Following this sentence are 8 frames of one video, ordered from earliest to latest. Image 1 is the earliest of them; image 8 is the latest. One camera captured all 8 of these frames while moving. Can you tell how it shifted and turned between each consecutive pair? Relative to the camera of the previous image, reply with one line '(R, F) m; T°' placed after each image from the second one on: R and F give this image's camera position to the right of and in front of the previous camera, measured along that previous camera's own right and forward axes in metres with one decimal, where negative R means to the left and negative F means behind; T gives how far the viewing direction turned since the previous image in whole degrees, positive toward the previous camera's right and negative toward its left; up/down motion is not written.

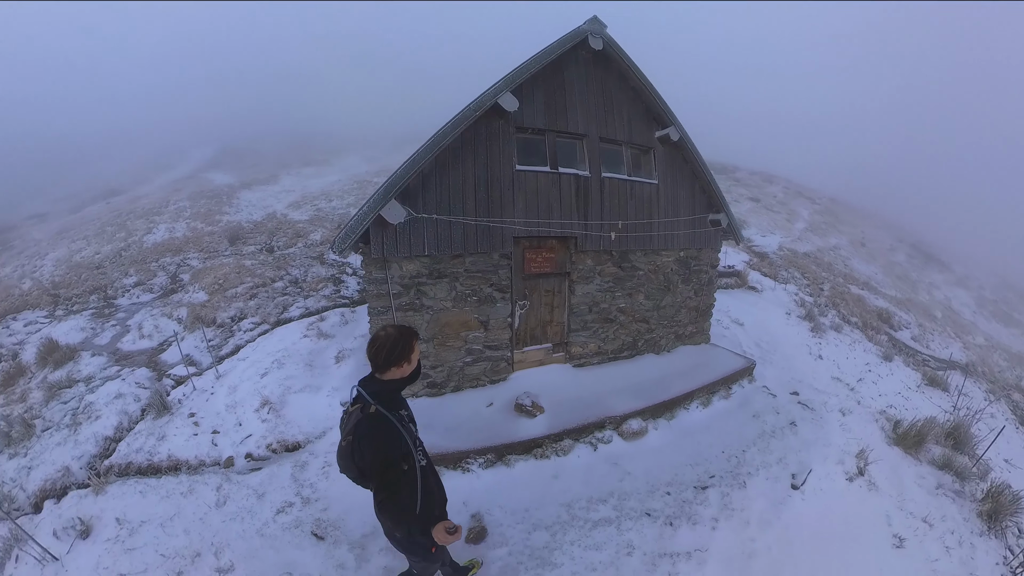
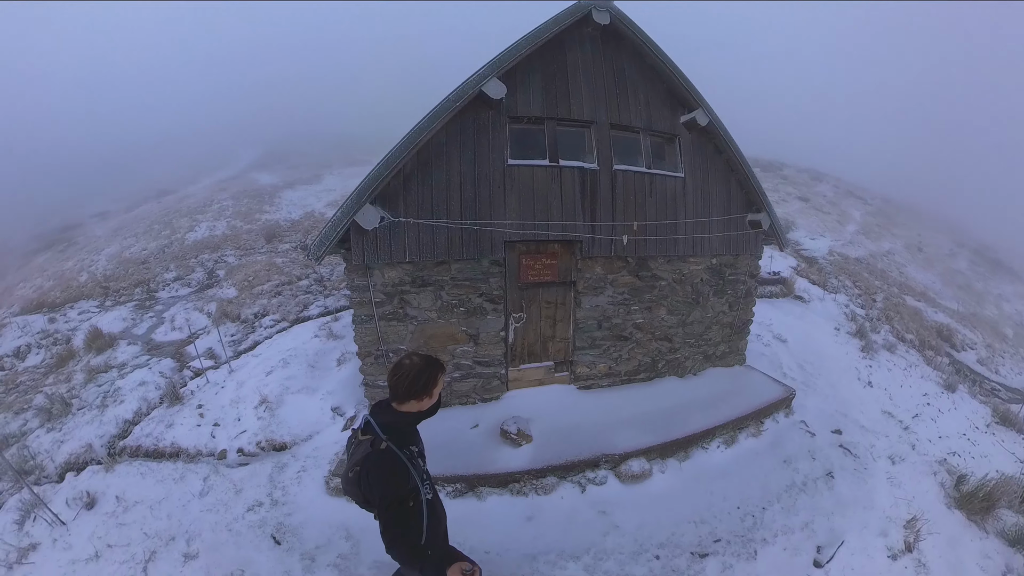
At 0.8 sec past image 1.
(+0.5, +0.6) m; -4°
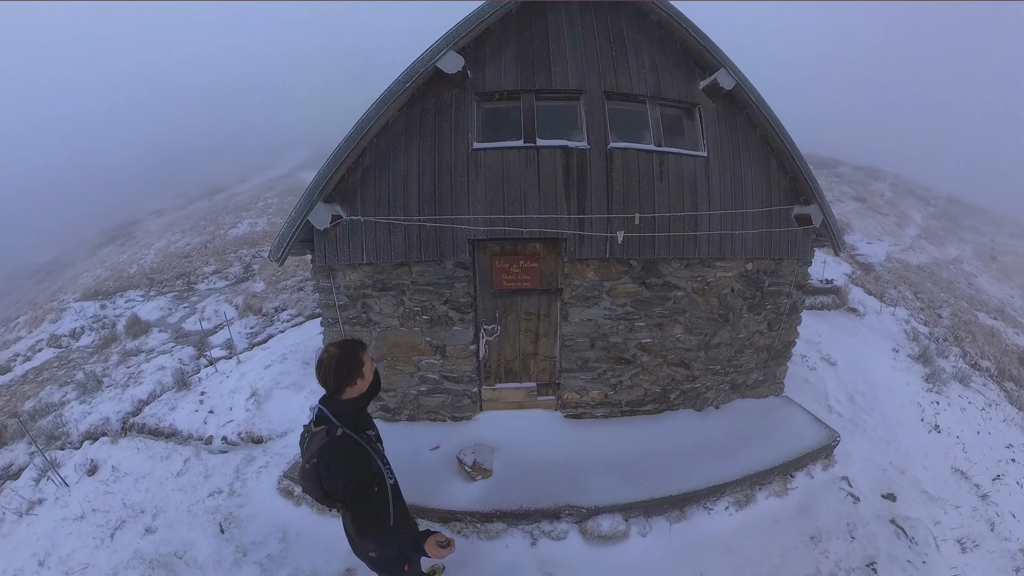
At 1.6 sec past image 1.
(+0.6, +0.8) m; -5°
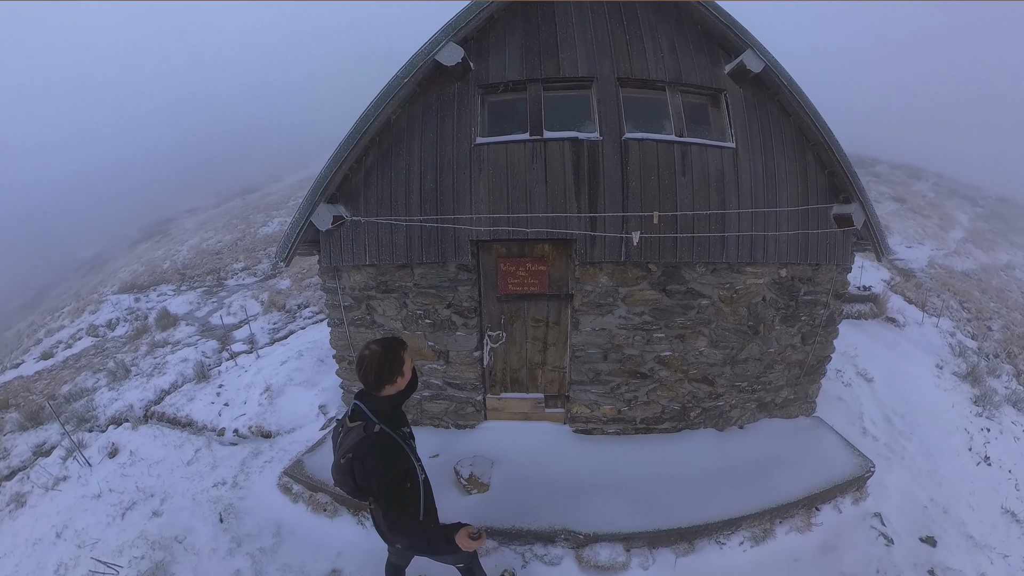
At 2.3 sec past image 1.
(+0.2, +0.2) m; -3°
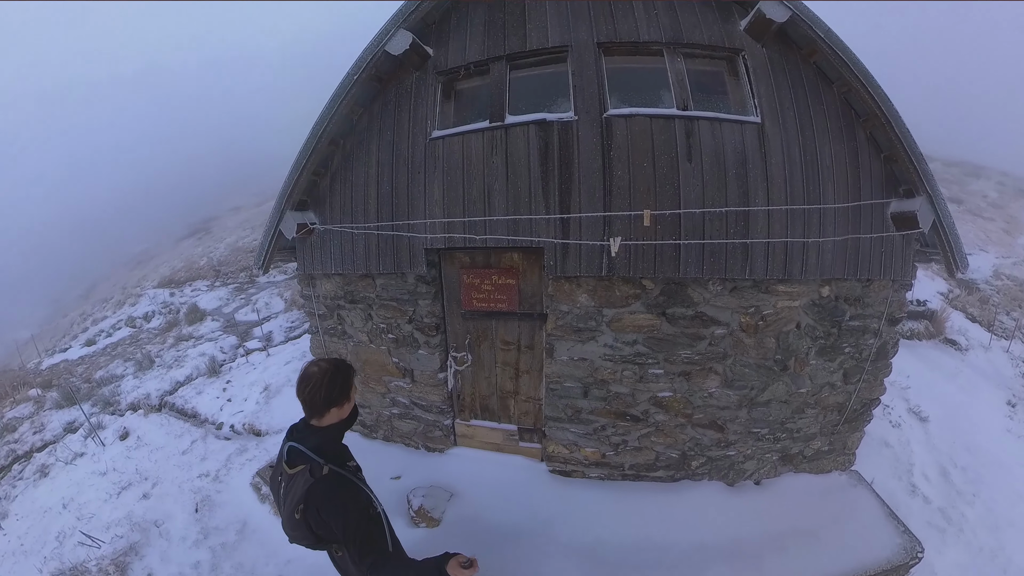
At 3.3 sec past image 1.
(+0.5, +0.7) m; -4°
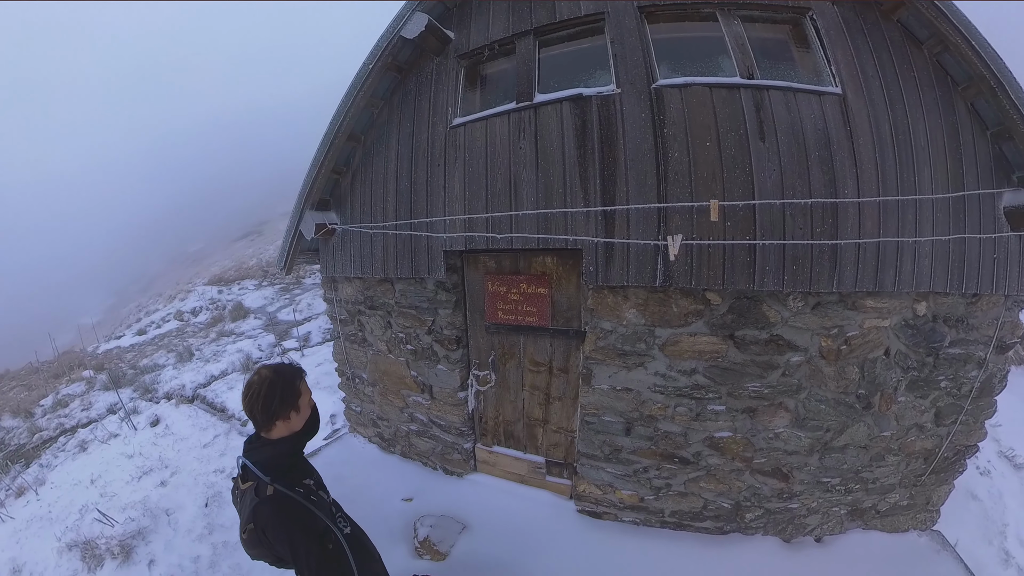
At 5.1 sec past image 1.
(0.0, +0.5) m; -5°
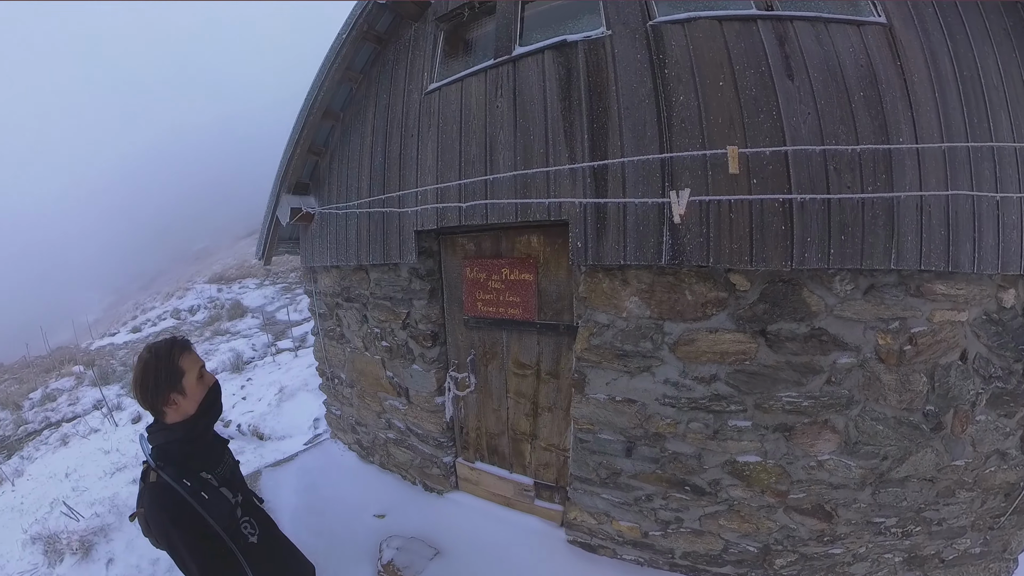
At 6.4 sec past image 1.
(+0.2, +0.5) m; -2°
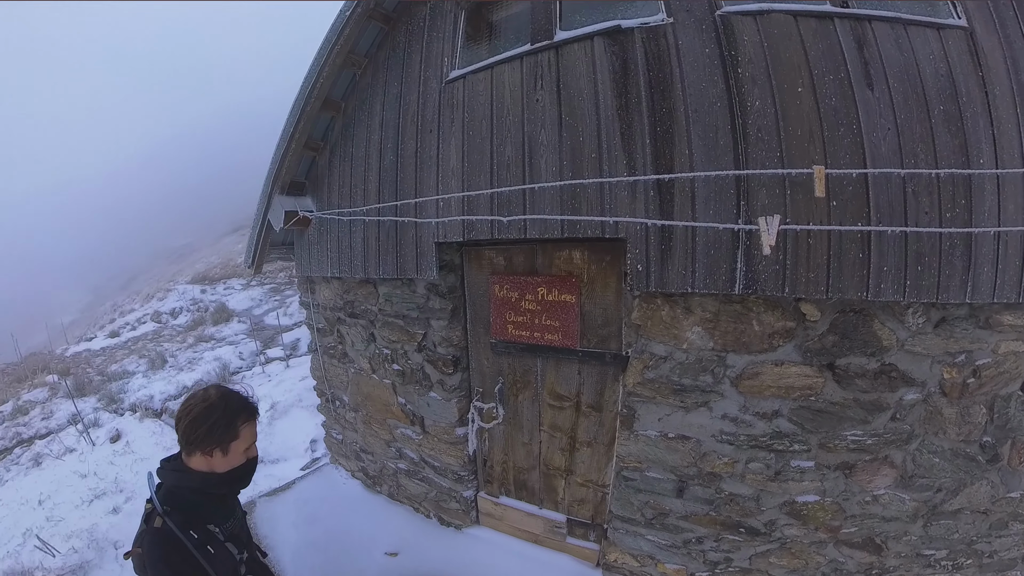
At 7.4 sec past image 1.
(-0.2, +0.2) m; +2°
